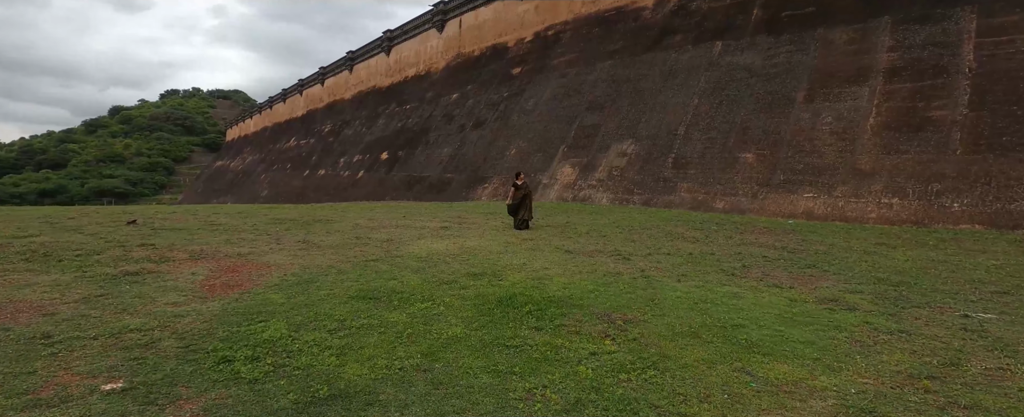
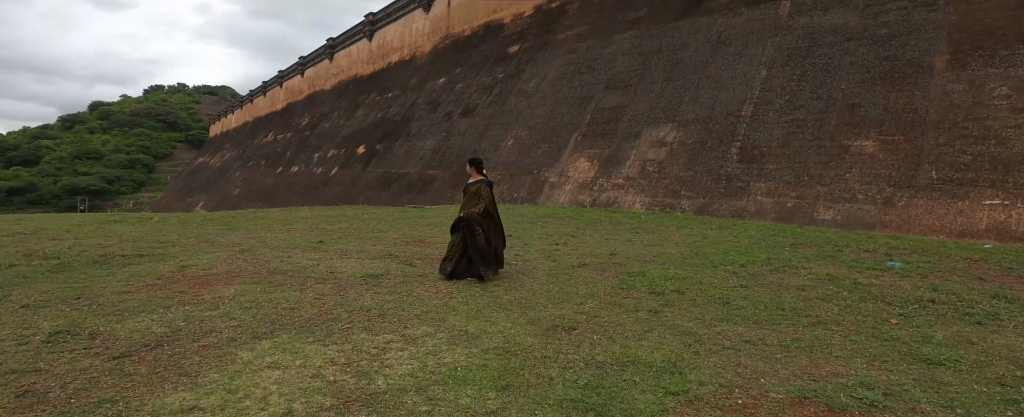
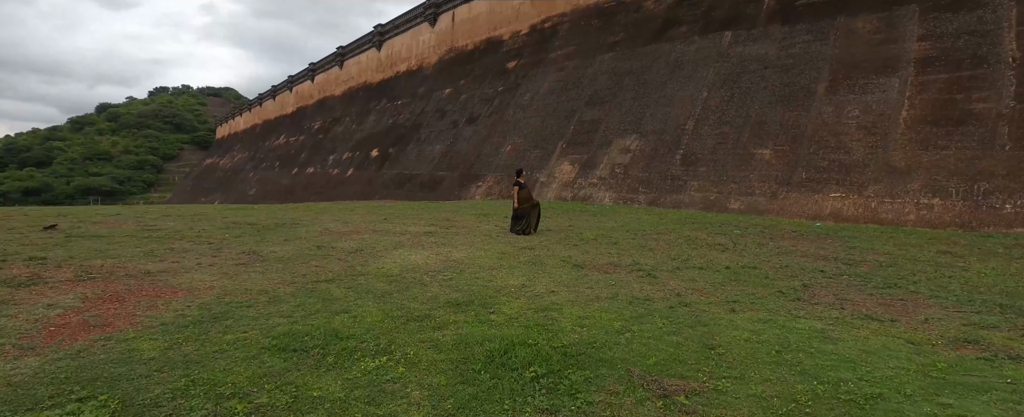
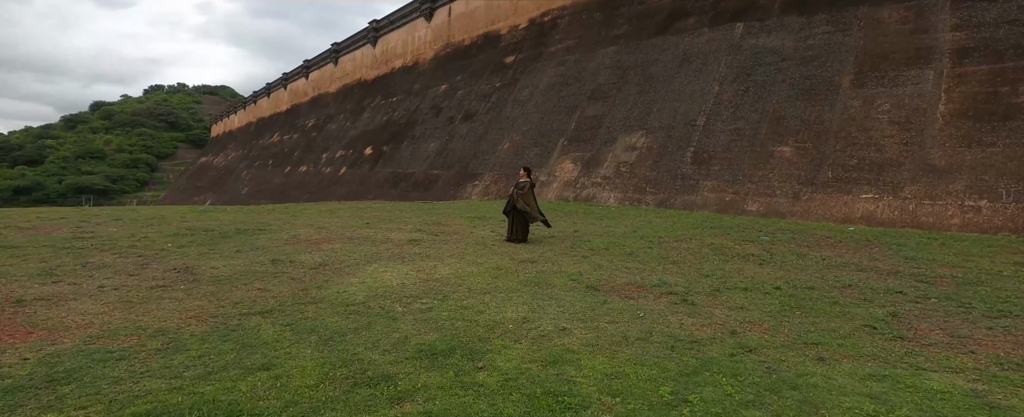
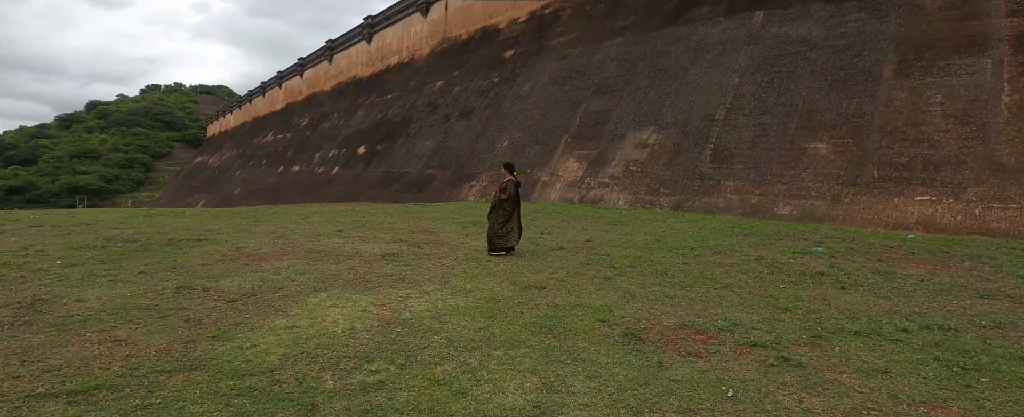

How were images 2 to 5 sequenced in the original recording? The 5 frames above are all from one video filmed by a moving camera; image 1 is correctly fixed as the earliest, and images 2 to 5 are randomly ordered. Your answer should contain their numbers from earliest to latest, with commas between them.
3, 4, 5, 2
